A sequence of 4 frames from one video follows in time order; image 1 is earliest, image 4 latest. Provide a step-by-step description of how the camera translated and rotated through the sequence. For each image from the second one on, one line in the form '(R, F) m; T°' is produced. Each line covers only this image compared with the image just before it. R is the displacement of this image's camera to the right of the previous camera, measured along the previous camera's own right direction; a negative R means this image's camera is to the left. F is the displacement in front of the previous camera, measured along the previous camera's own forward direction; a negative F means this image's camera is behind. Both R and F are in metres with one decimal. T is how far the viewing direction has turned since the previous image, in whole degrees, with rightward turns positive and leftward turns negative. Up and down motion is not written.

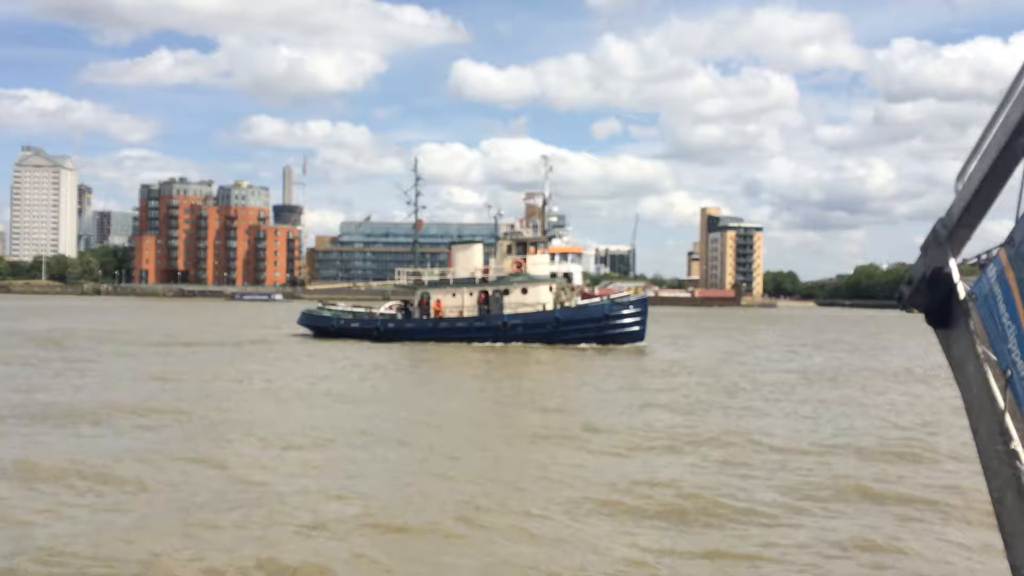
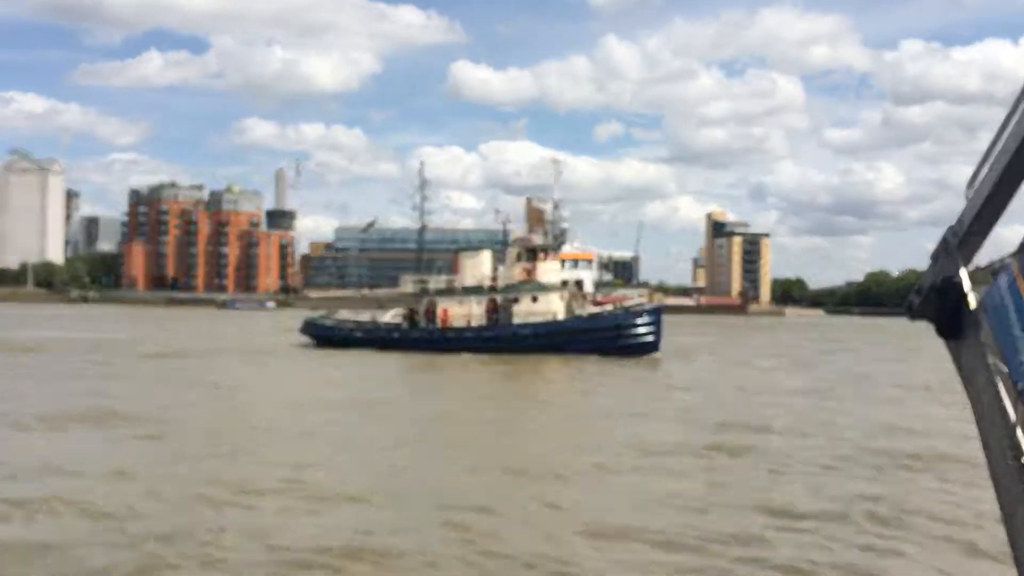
(-0.2, +2.4) m; 0°
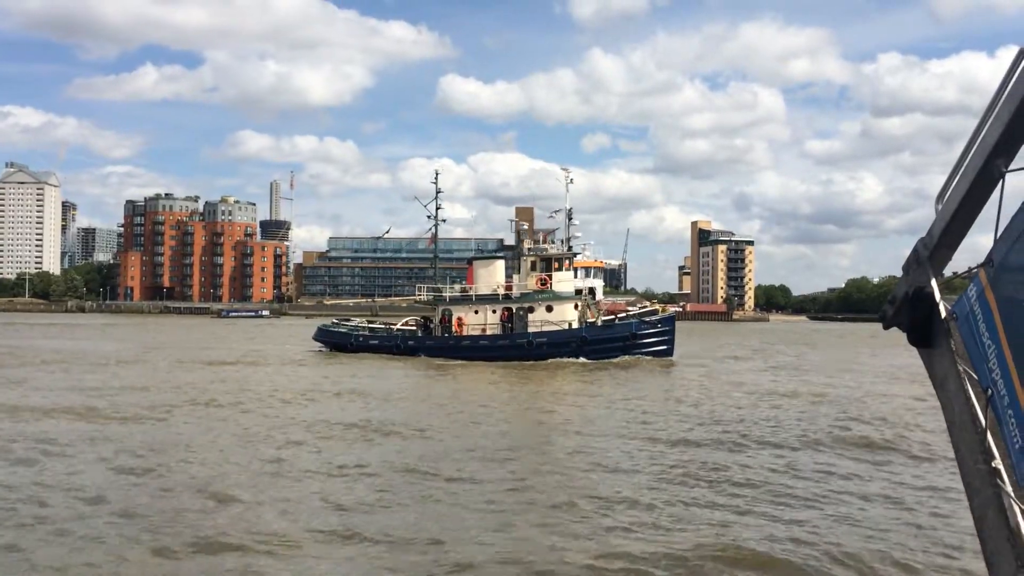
(-0.3, -1.8) m; +1°
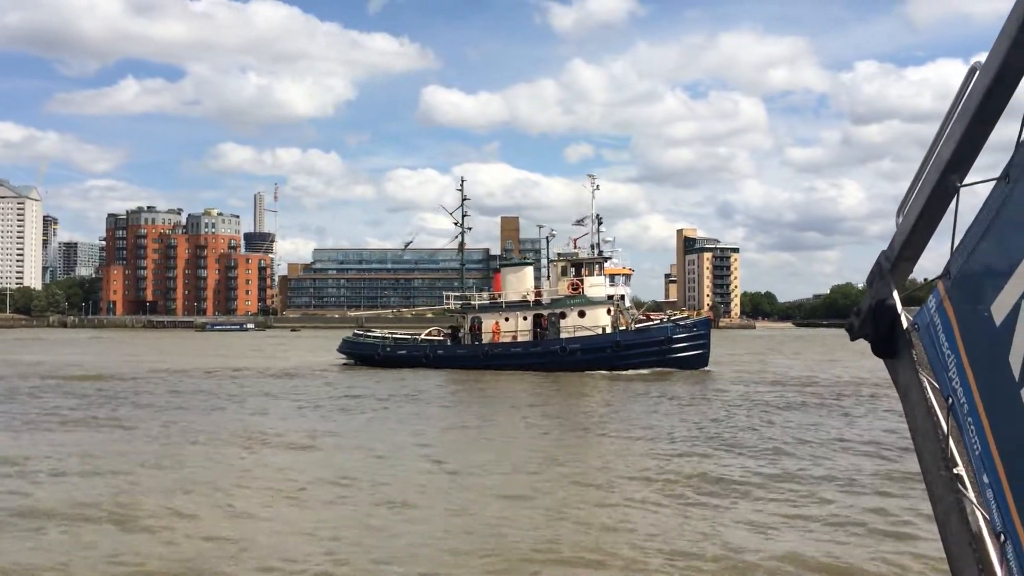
(-1.0, -0.1) m; +2°
